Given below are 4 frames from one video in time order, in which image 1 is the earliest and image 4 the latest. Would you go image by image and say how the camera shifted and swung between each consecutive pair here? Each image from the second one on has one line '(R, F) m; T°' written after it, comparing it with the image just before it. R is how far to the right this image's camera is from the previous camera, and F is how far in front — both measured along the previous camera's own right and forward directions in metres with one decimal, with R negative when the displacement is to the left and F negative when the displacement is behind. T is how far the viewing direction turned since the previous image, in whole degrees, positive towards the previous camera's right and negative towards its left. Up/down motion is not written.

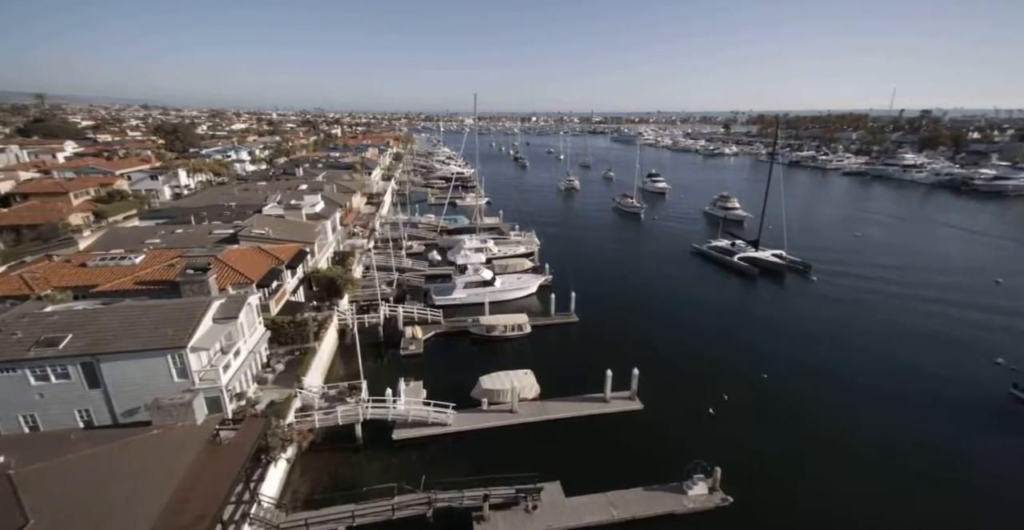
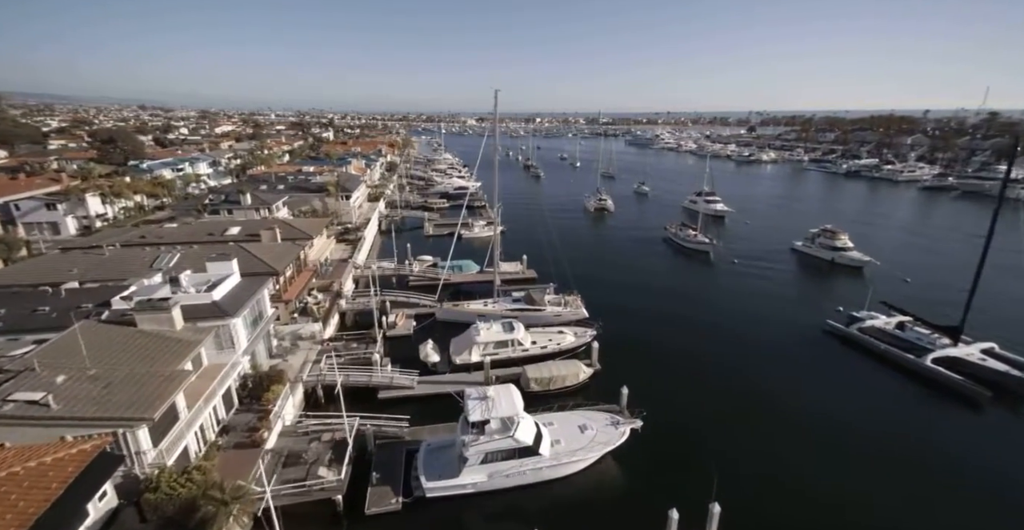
(-2.6, +19.1) m; 0°
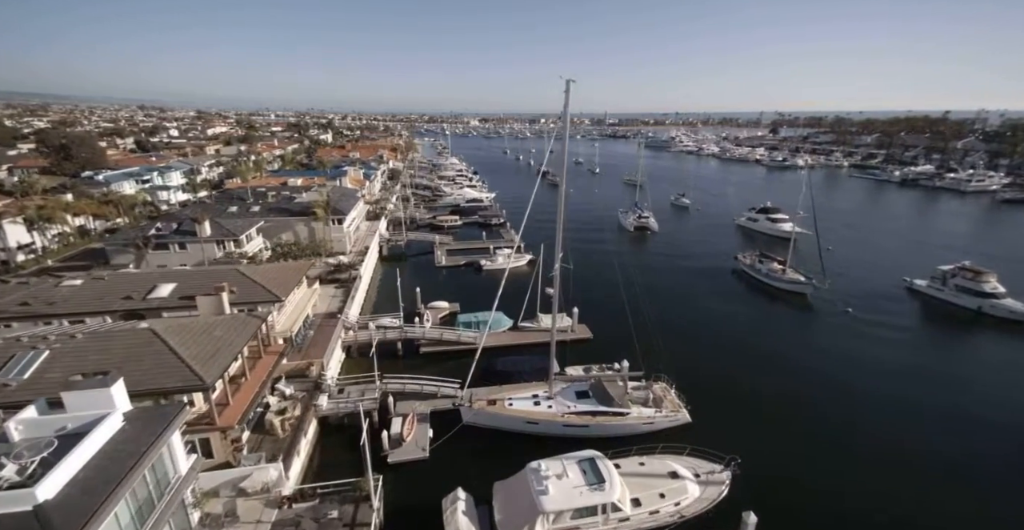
(-3.4, +12.4) m; 0°
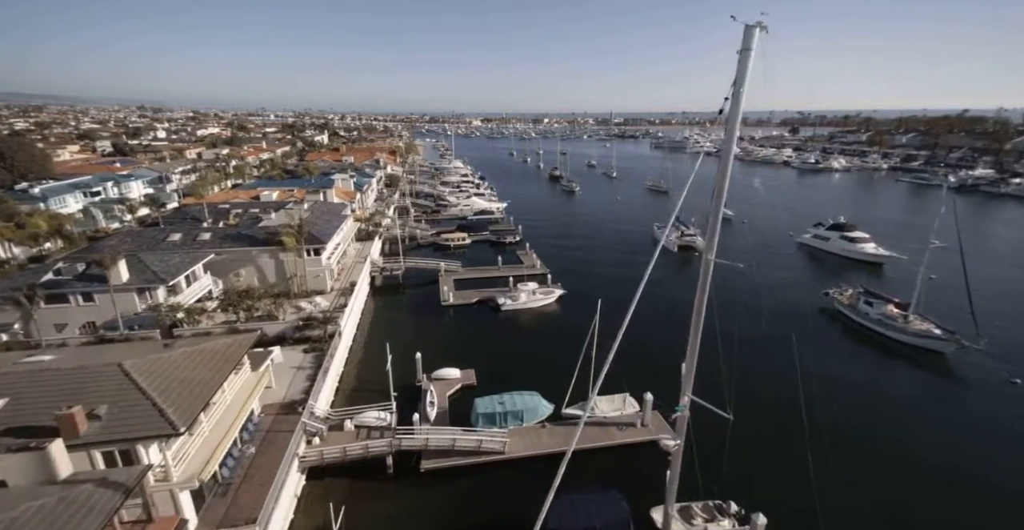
(-2.1, +11.1) m; 0°
